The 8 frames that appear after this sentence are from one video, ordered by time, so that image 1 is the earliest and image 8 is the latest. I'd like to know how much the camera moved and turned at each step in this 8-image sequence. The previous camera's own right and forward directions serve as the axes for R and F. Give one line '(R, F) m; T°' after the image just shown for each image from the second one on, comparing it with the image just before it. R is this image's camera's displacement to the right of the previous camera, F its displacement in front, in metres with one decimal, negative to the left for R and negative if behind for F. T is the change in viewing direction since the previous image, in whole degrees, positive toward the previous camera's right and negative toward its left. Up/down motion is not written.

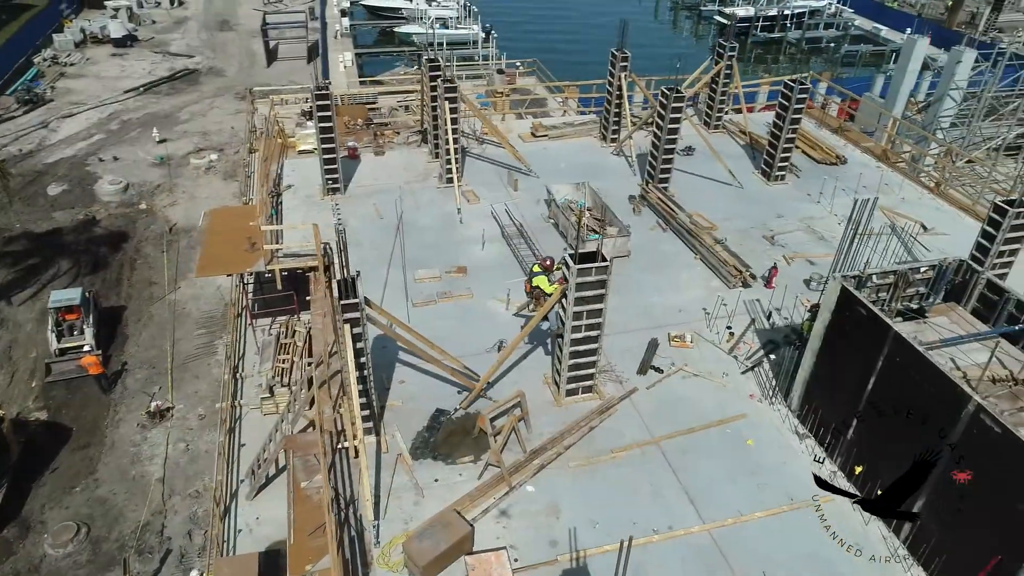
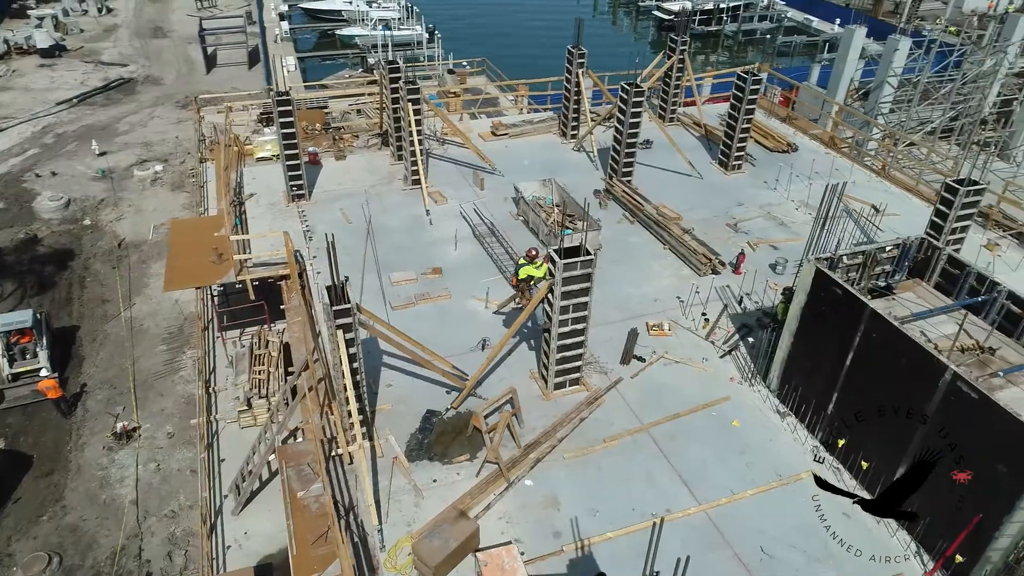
(-0.7, -0.1) m; +4°
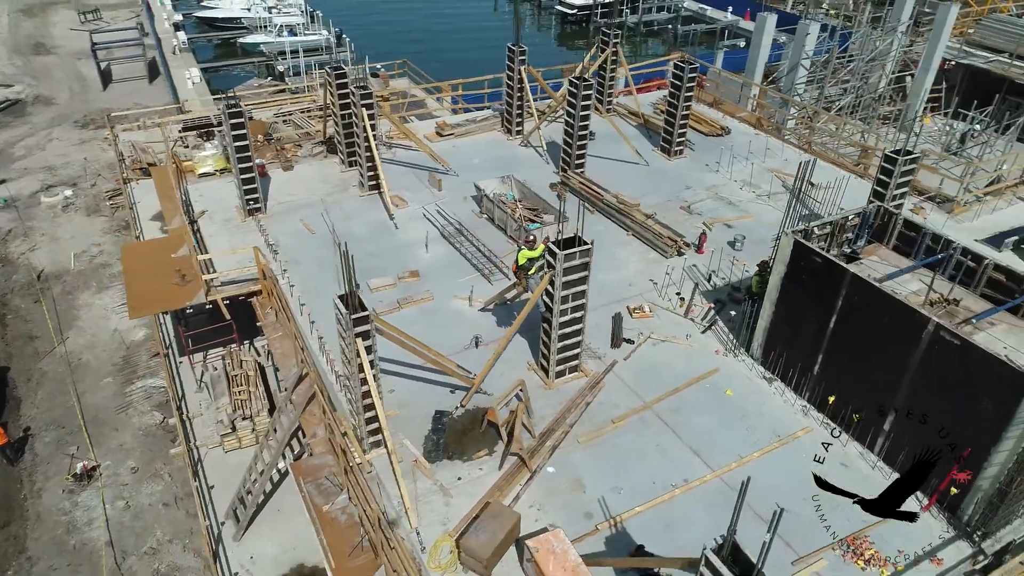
(-1.6, -0.2) m; +7°
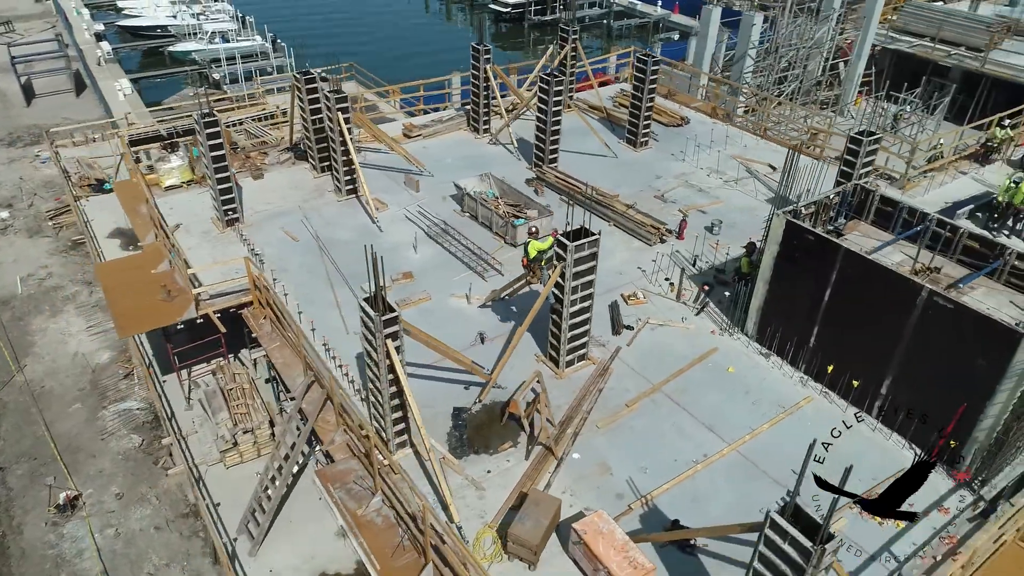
(-1.4, -0.2) m; +5°
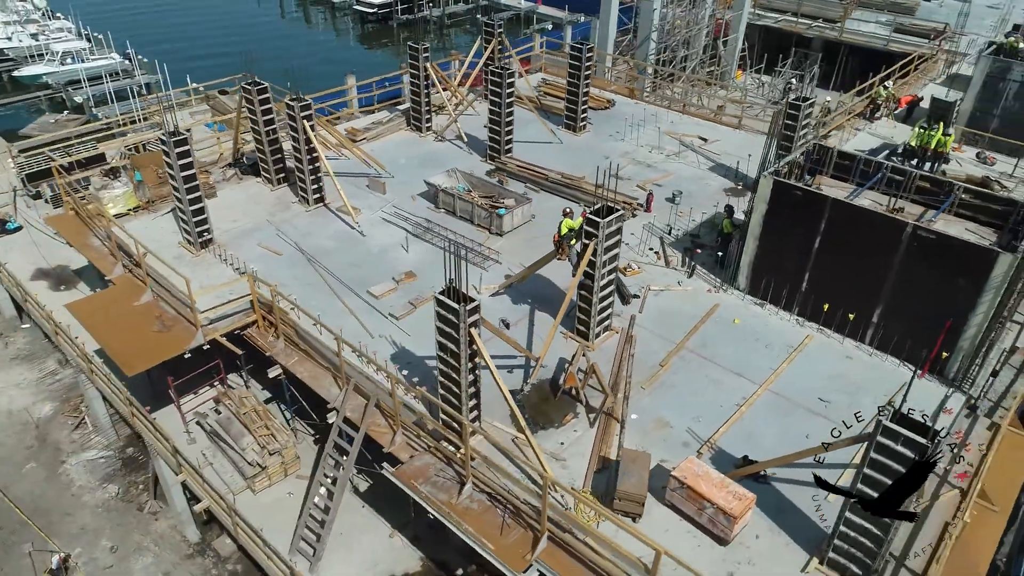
(-3.3, -0.3) m; +10°
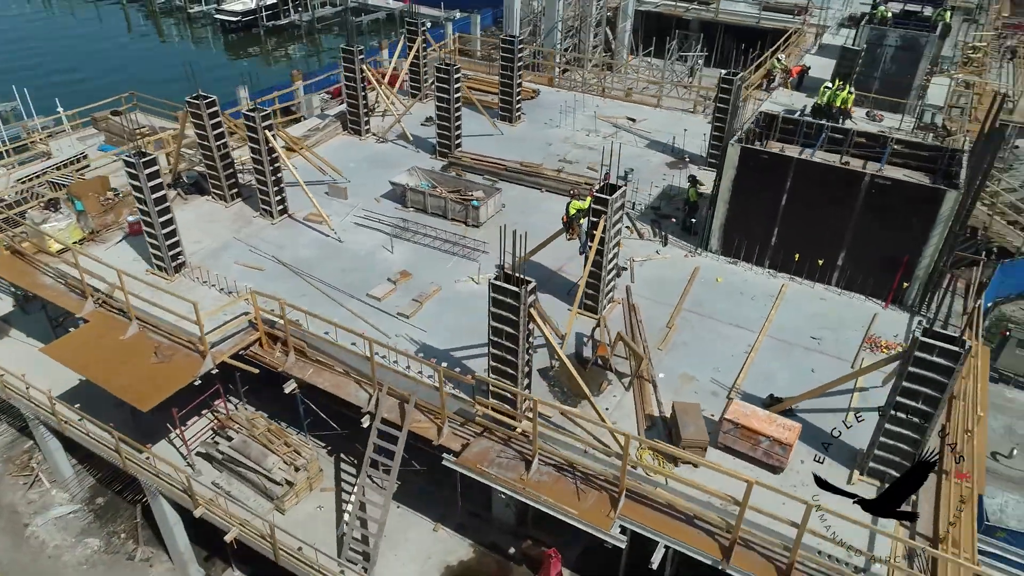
(-3.0, -0.3) m; +10°
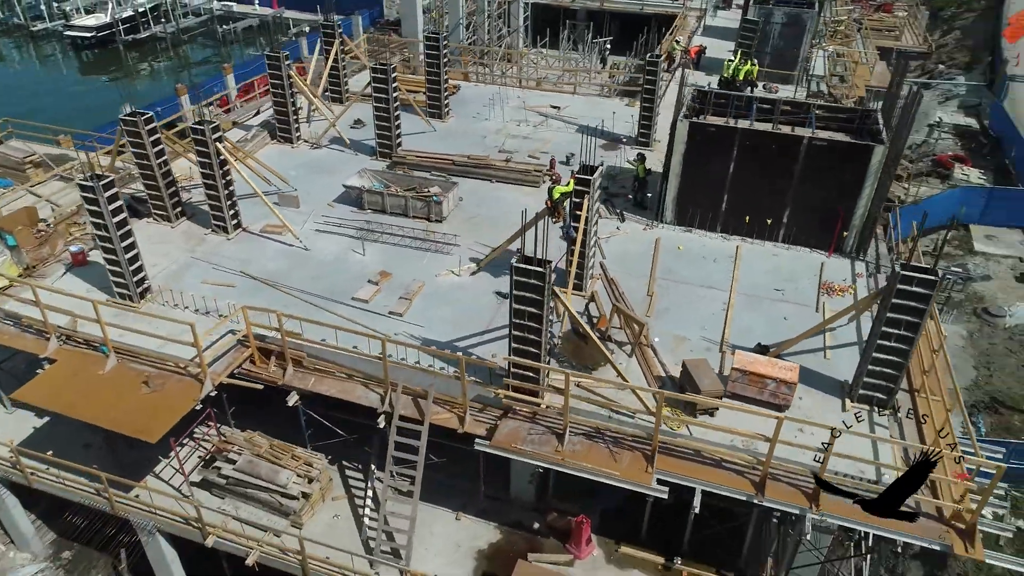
(-2.4, -0.3) m; +9°
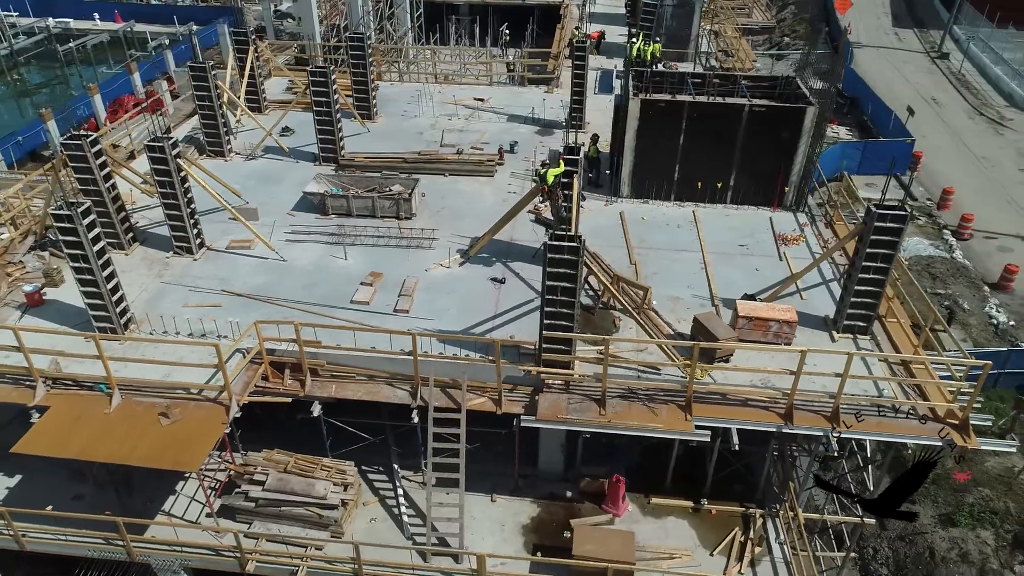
(-3.0, -0.2) m; +10°
